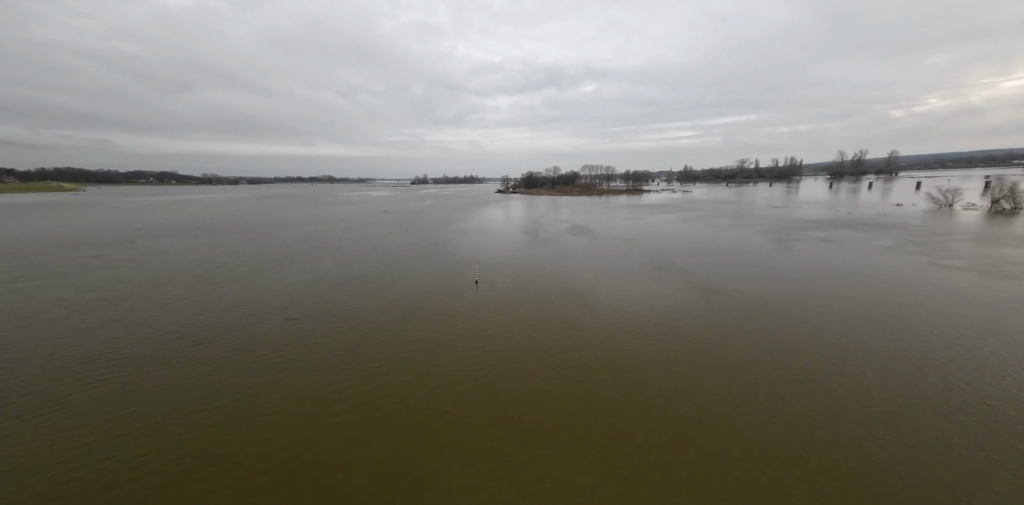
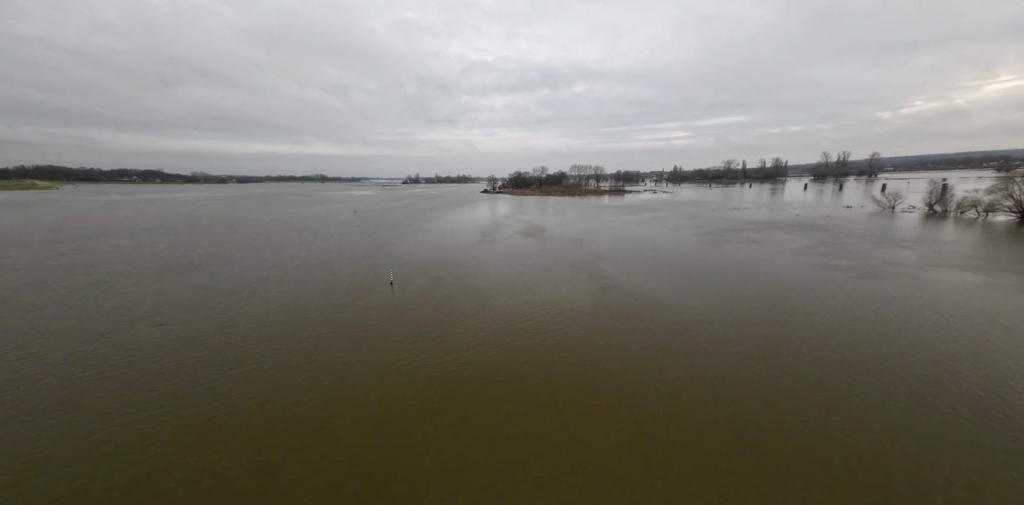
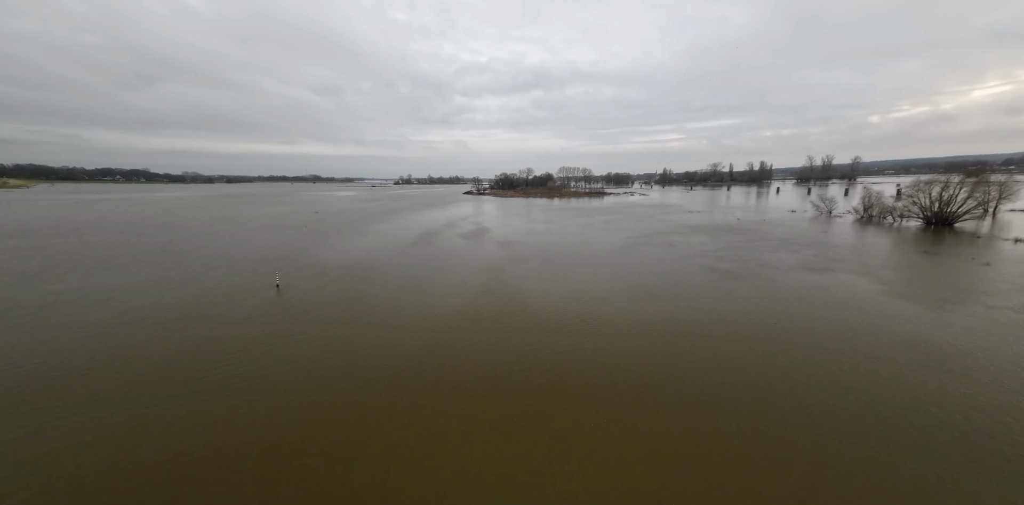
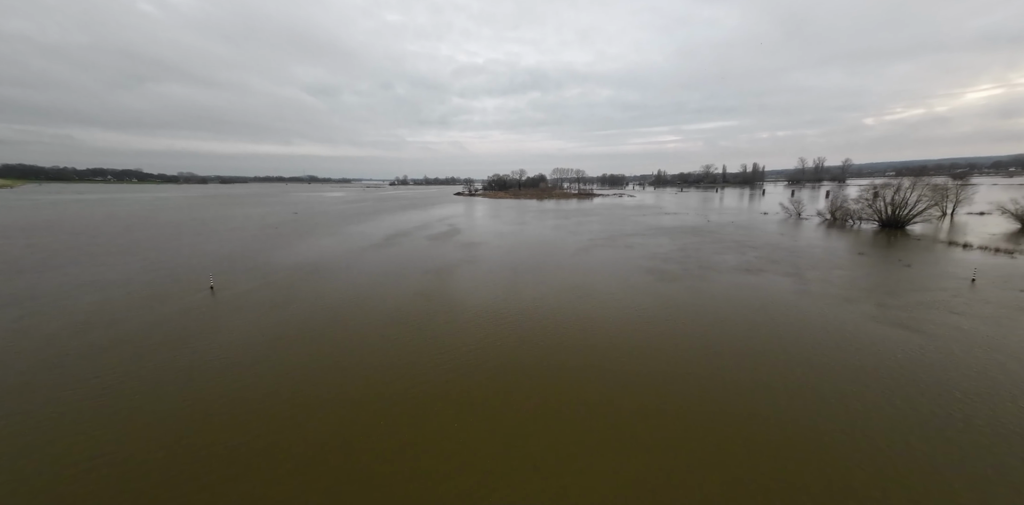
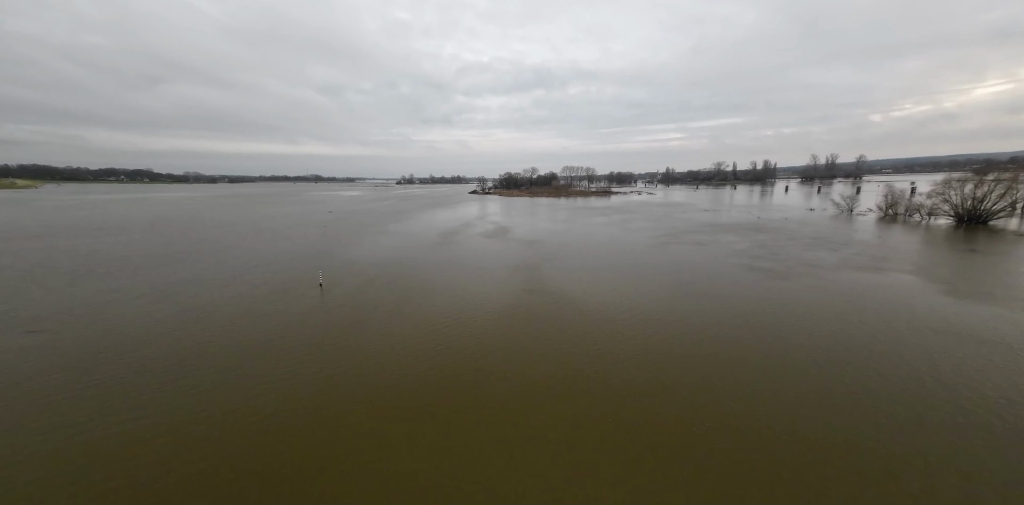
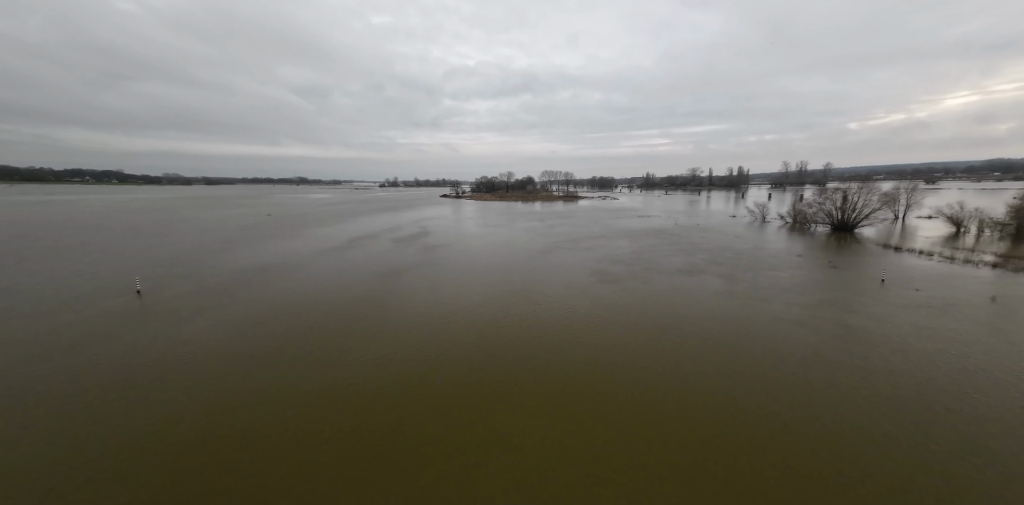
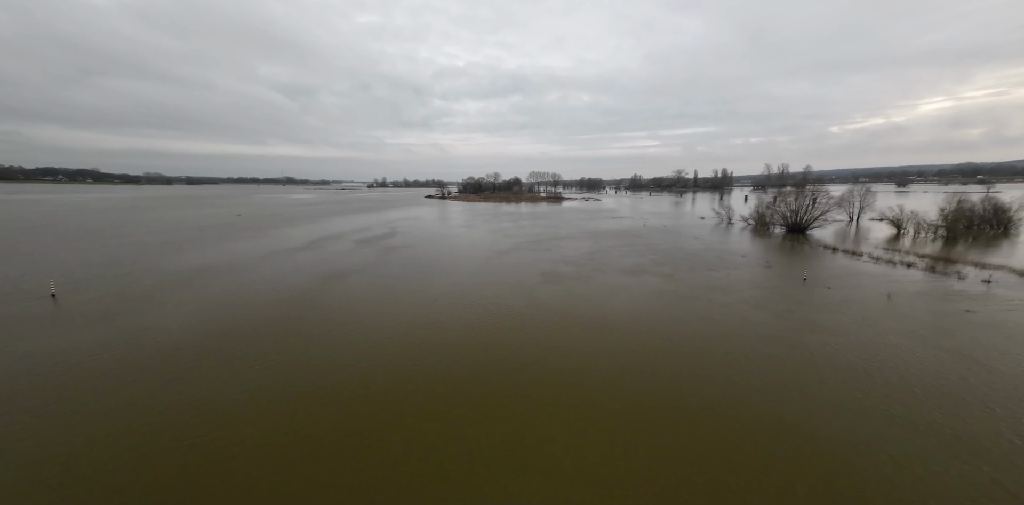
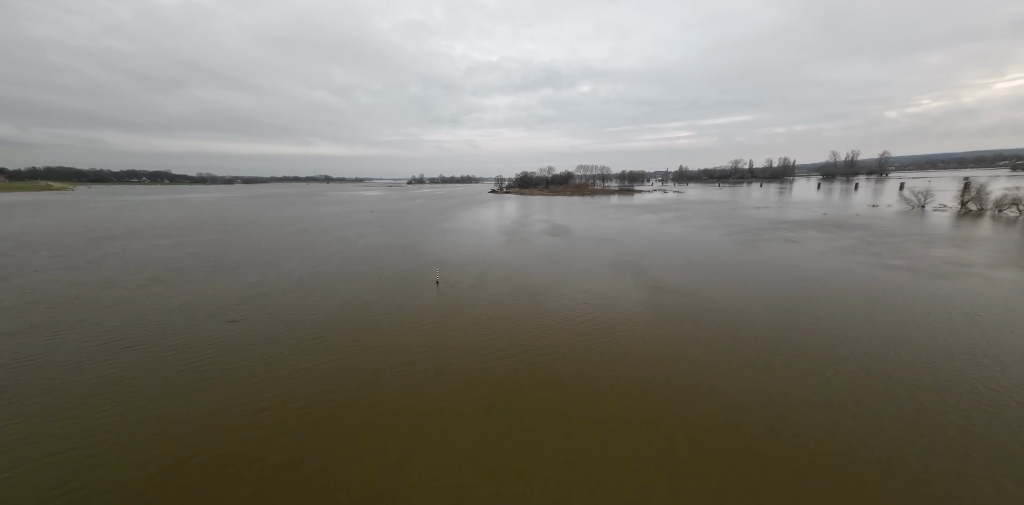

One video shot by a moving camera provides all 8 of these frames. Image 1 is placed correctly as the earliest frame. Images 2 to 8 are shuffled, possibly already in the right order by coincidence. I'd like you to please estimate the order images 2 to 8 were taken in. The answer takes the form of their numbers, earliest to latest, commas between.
8, 2, 5, 3, 4, 6, 7
